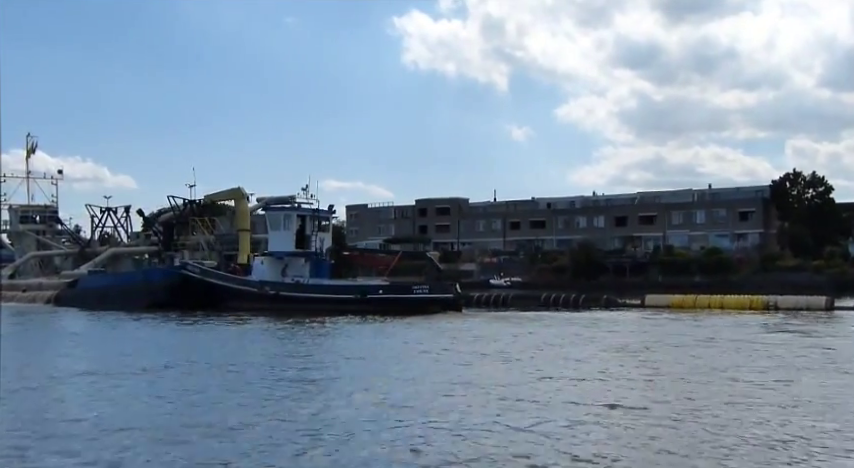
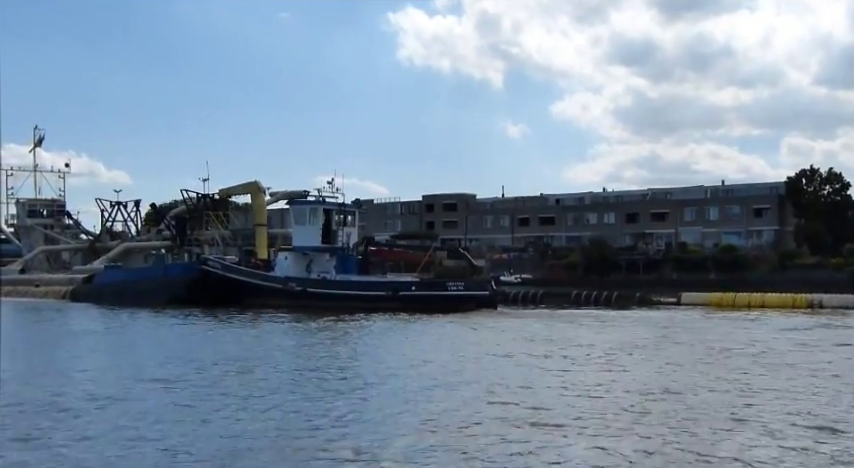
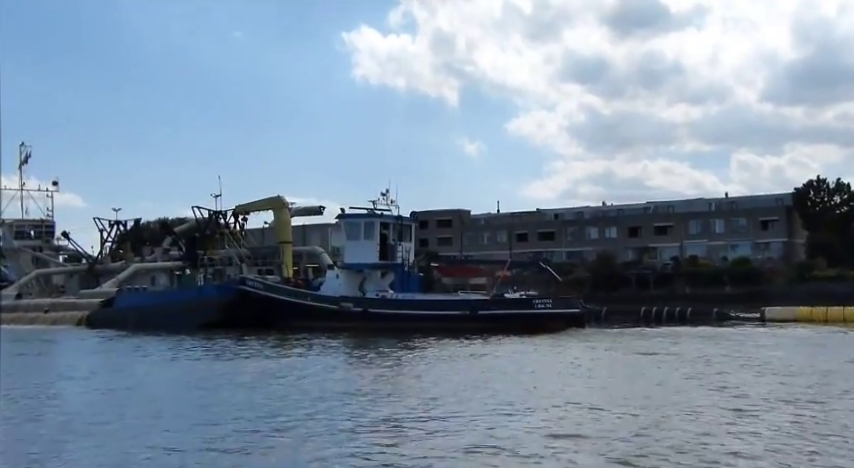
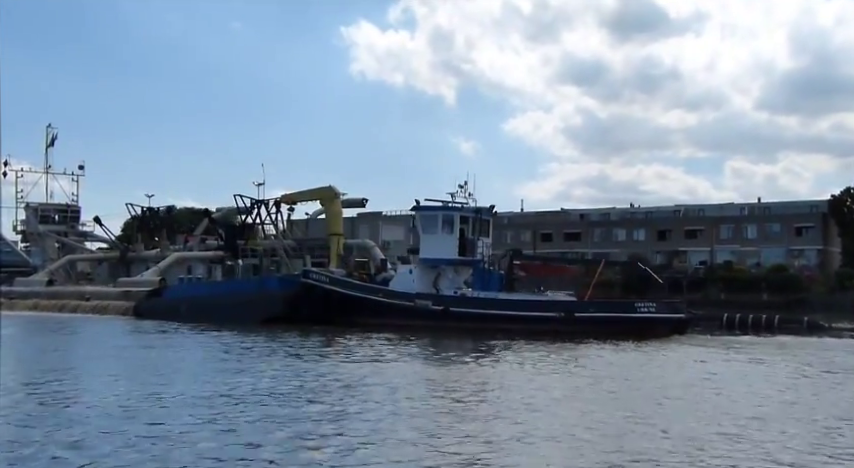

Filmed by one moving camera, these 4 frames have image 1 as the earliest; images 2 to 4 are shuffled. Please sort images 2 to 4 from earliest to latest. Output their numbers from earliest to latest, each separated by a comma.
2, 3, 4
